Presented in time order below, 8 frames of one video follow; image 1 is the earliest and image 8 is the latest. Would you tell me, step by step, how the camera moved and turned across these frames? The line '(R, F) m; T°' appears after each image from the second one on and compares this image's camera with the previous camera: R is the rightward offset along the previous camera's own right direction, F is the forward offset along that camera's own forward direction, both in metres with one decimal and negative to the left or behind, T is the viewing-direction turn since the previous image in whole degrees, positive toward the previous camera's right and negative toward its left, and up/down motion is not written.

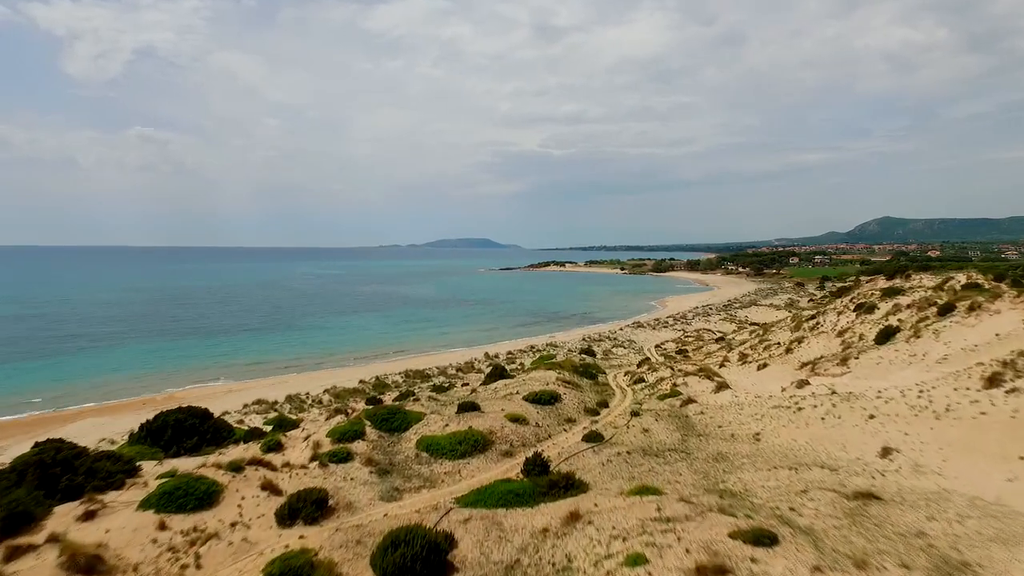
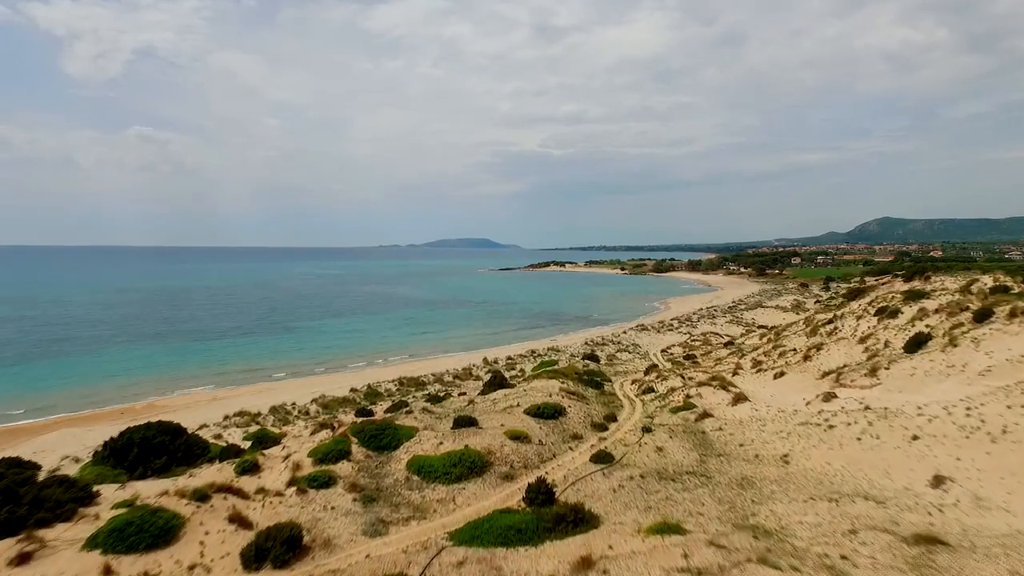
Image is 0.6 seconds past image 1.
(0.0, +1.6) m; 0°
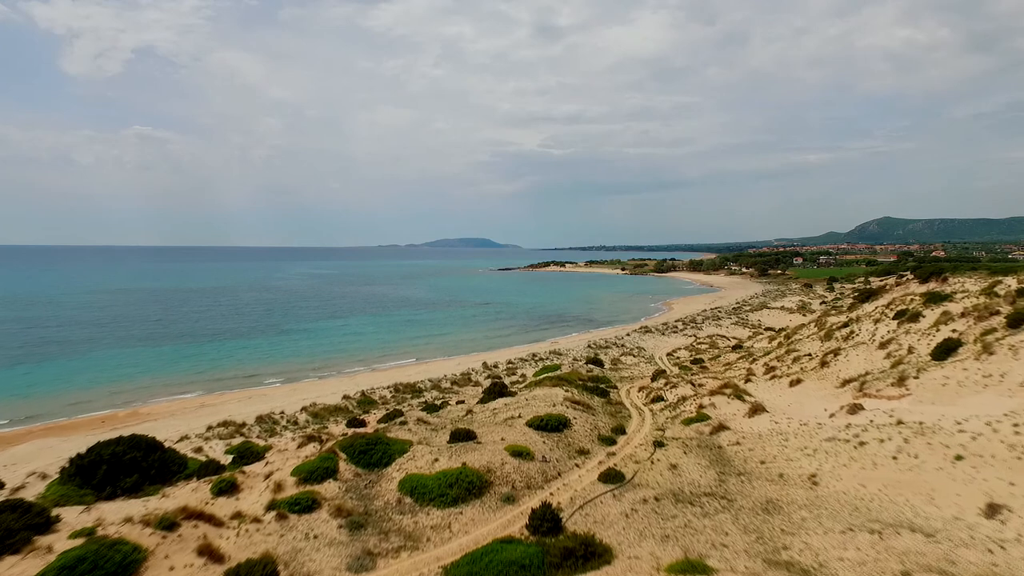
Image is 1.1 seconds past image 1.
(0.0, +1.3) m; 0°
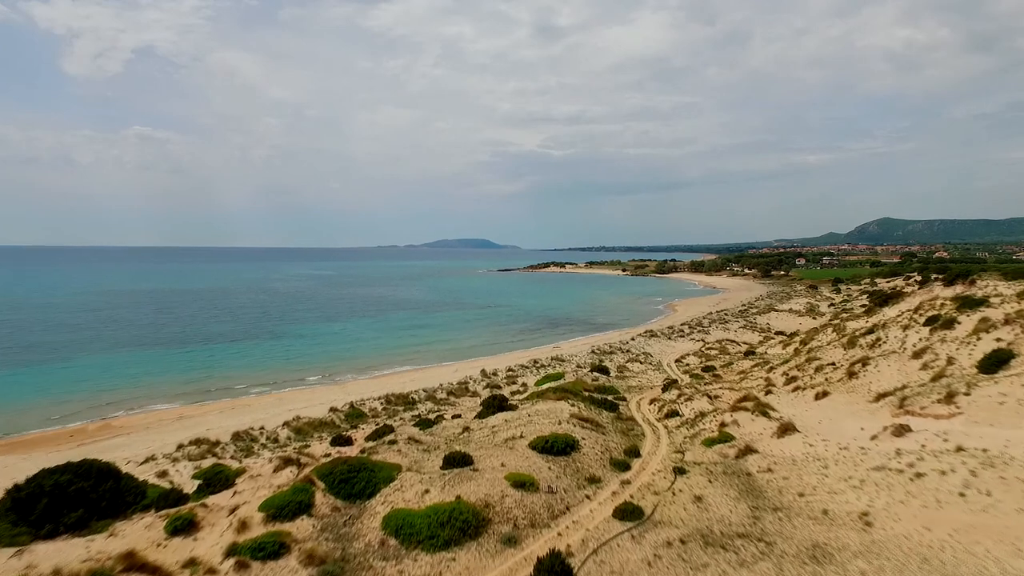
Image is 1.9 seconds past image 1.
(0.0, +1.9) m; 0°
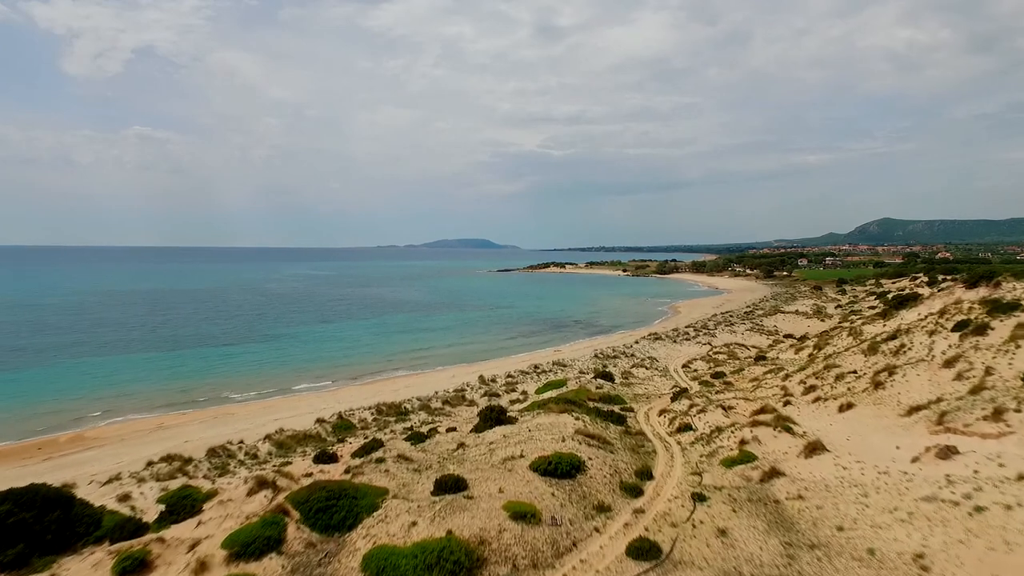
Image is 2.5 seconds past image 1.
(0.0, +1.5) m; 0°
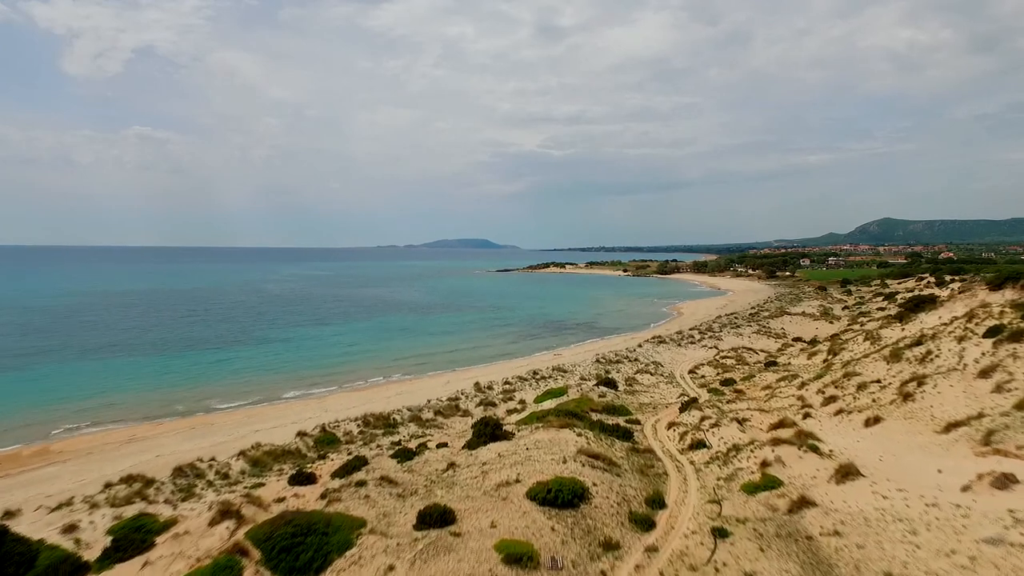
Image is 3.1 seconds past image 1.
(+0.1, +1.6) m; 0°
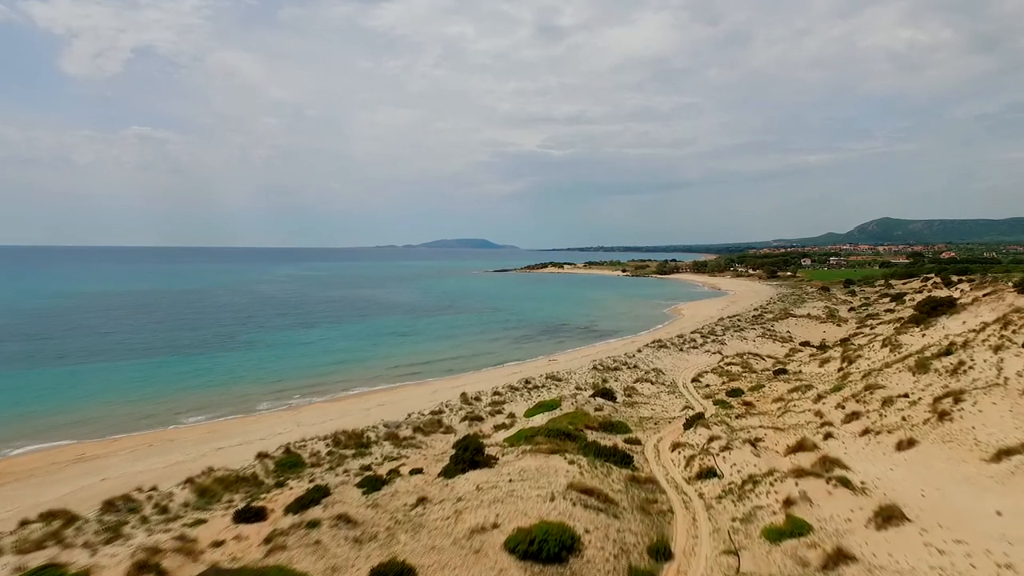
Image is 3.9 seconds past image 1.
(+0.4, +2.1) m; 0°
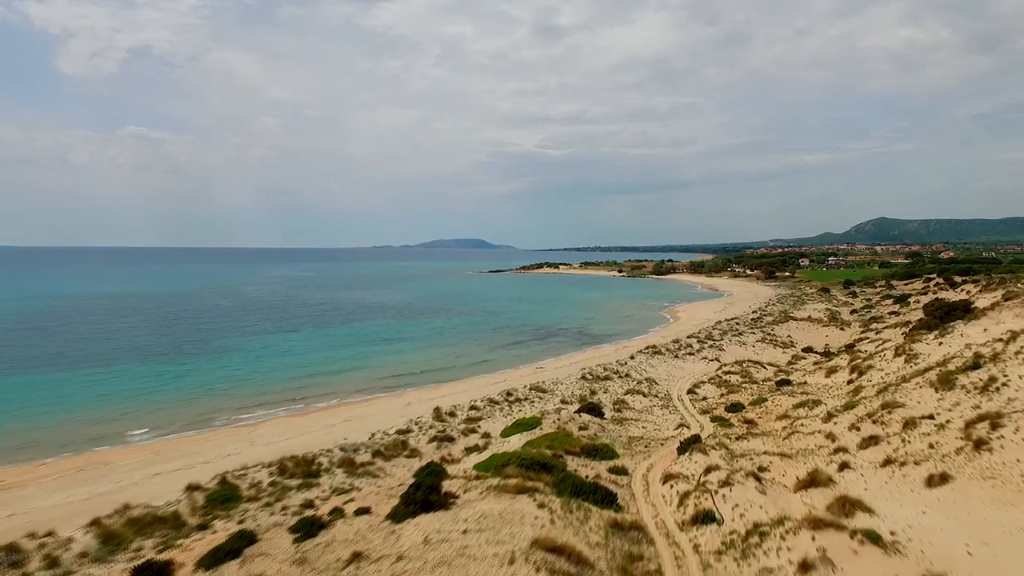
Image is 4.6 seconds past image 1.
(+0.7, +2.3) m; 0°
